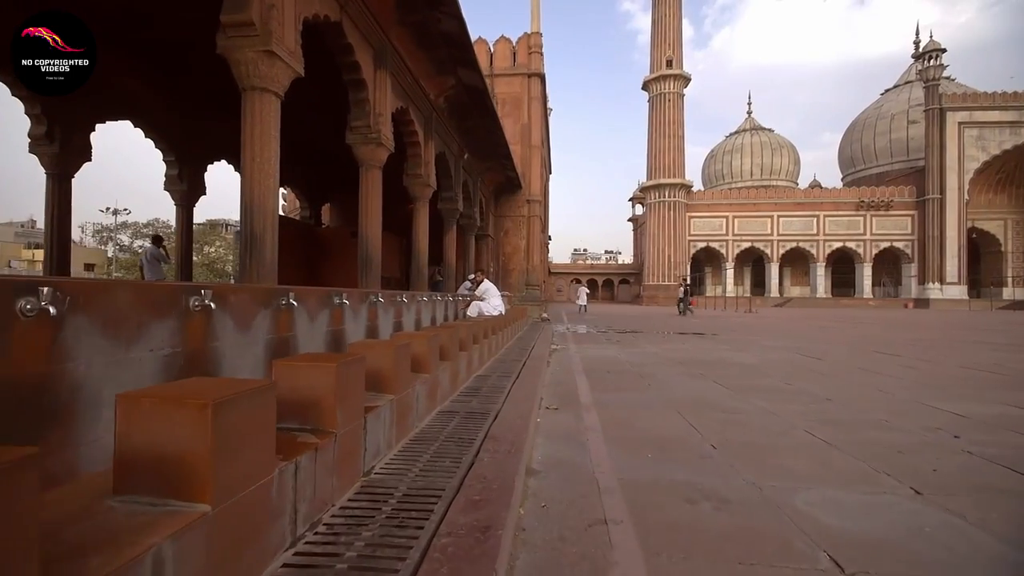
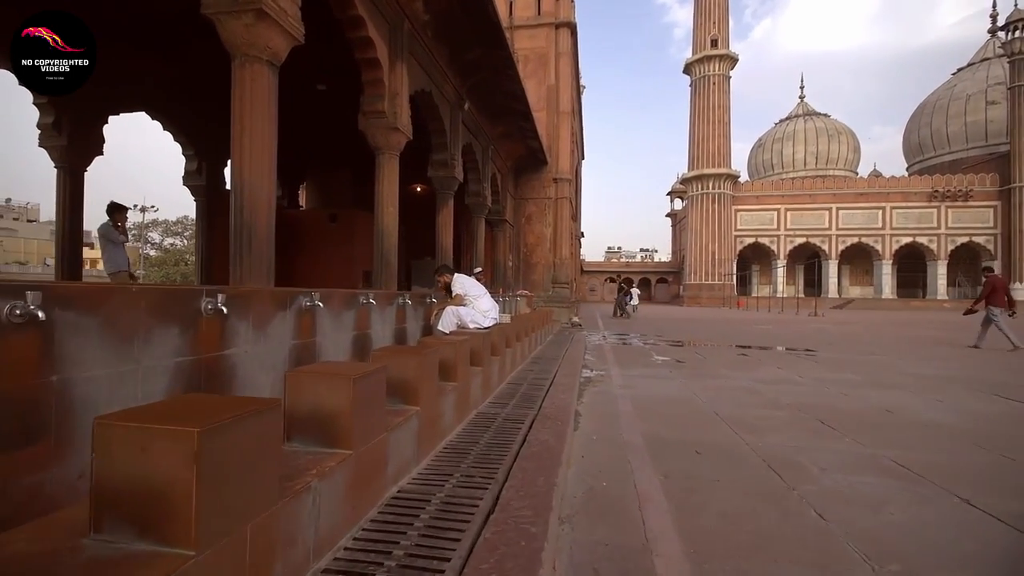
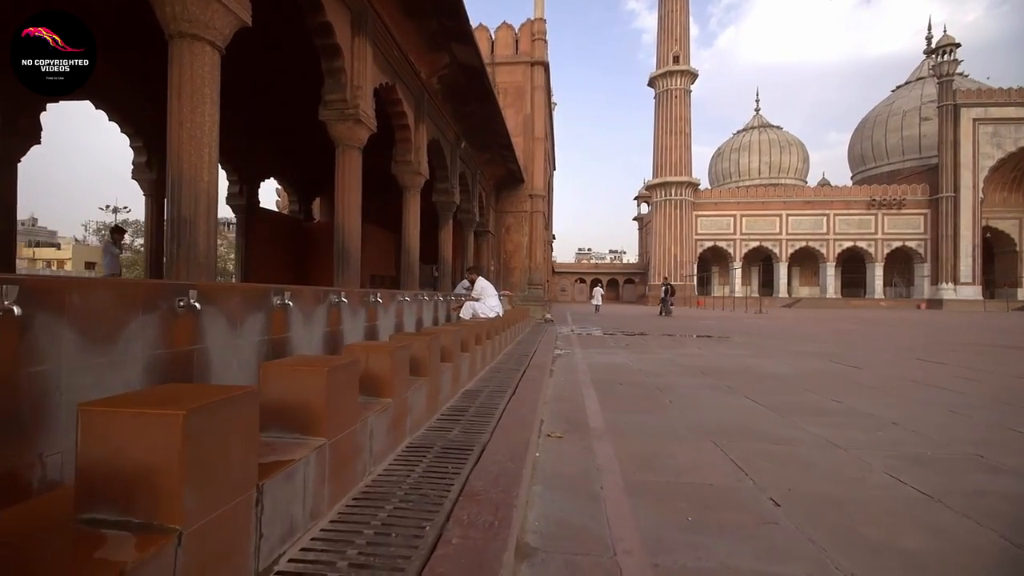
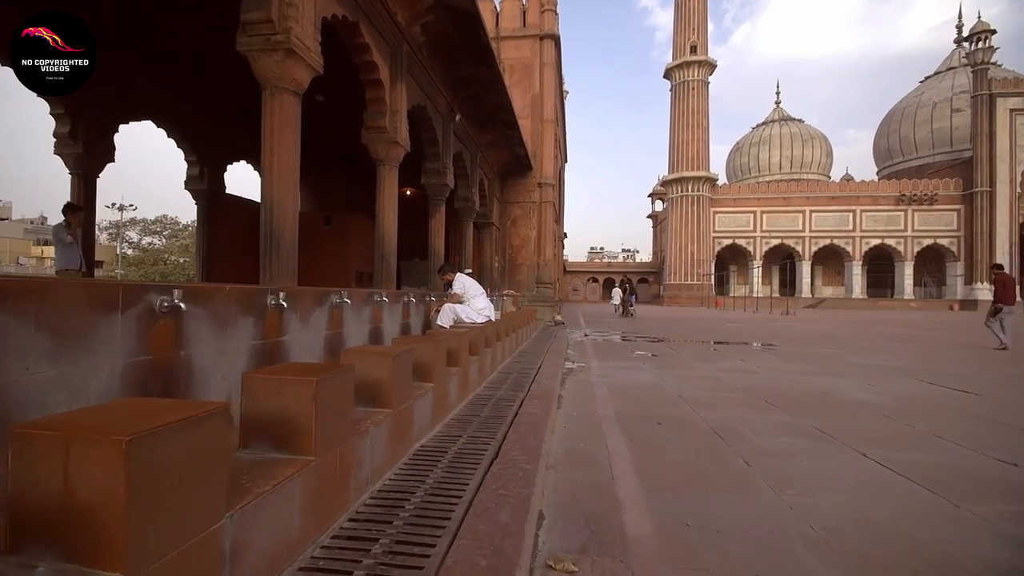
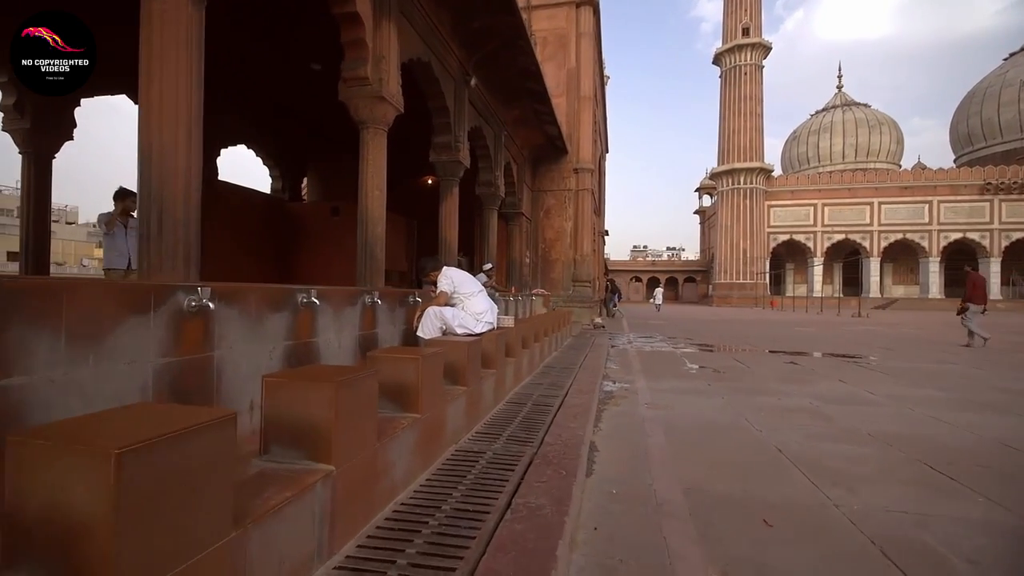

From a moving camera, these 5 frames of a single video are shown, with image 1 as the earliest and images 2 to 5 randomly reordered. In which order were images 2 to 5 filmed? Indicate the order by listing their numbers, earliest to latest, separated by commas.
3, 4, 2, 5
